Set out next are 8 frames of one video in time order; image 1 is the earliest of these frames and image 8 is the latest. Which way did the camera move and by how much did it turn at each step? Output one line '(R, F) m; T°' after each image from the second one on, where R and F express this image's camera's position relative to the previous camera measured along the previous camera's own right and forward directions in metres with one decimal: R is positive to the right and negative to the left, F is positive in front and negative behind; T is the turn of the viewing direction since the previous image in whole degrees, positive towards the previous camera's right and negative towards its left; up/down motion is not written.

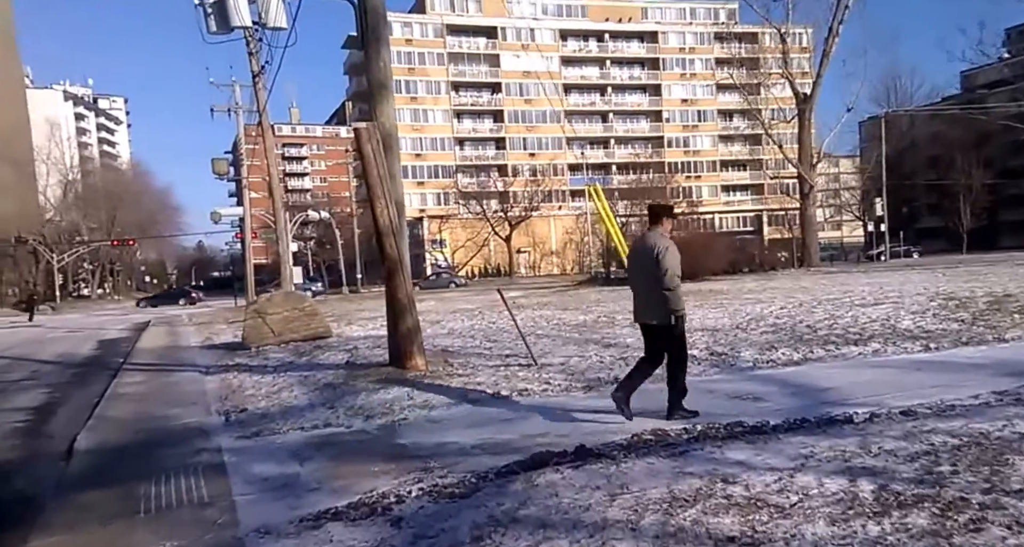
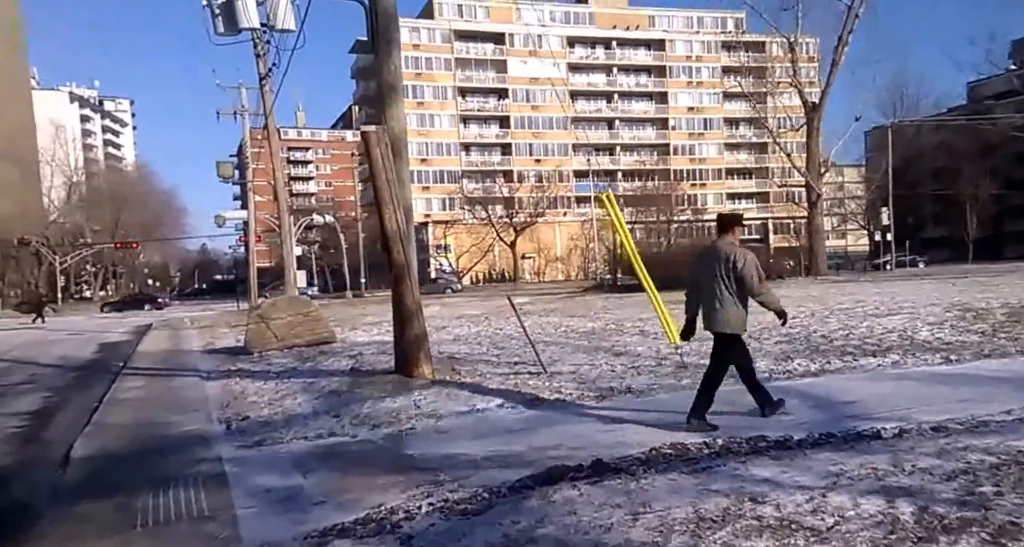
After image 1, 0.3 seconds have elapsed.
(-0.1, +0.2) m; 0°
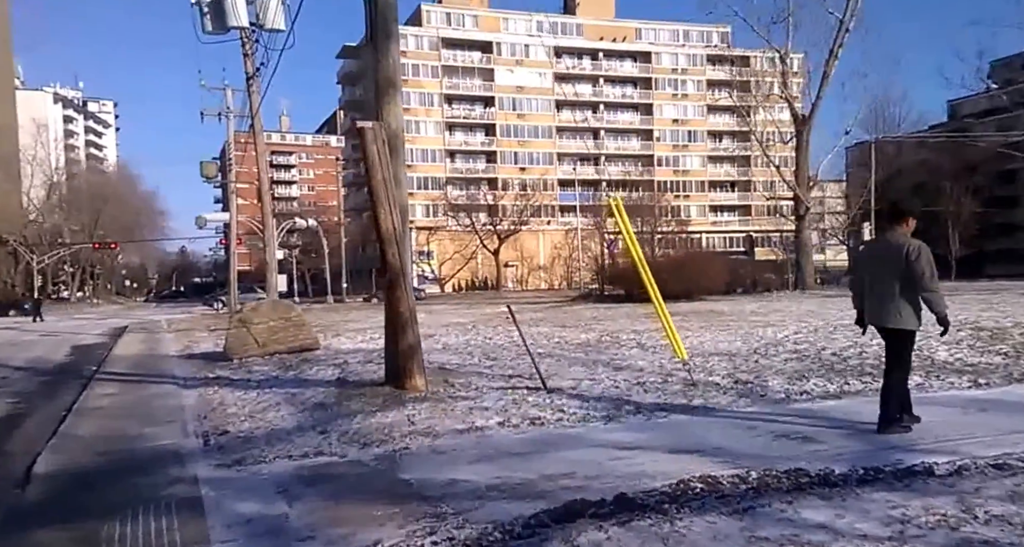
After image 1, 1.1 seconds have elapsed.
(-0.3, +0.7) m; +1°
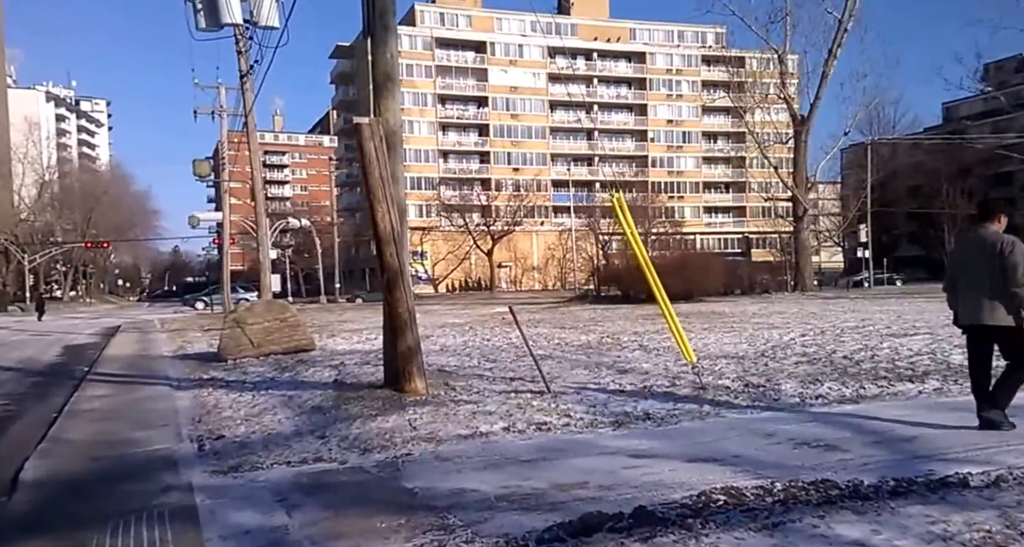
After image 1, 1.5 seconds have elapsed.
(-0.1, +0.3) m; 0°
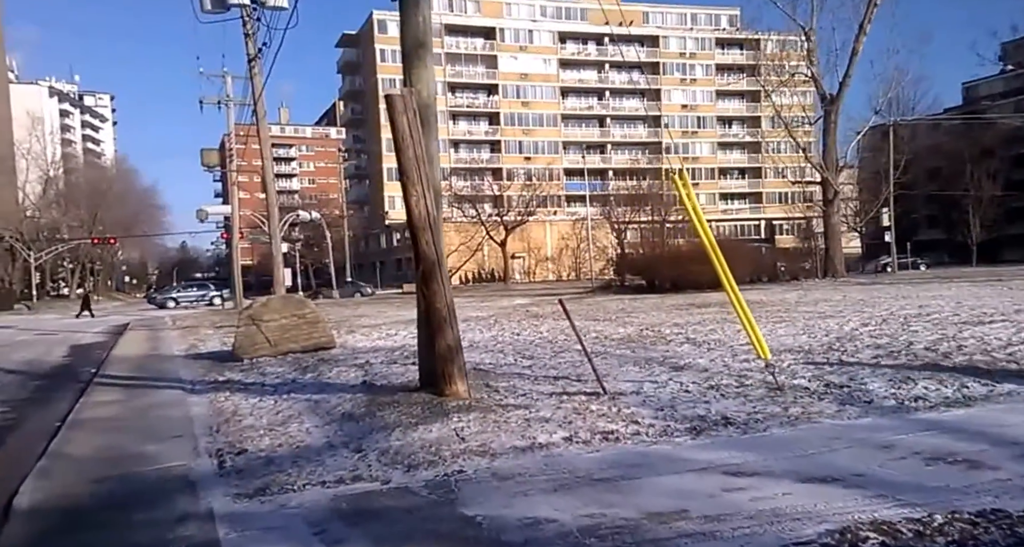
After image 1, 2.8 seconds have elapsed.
(-0.5, +1.1) m; -1°
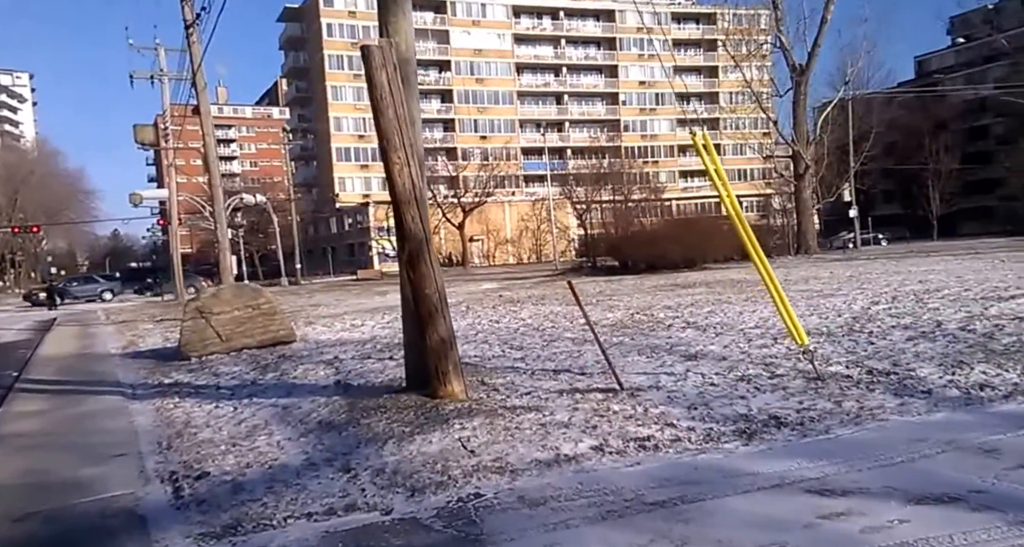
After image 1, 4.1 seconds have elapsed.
(-0.5, +1.2) m; +3°
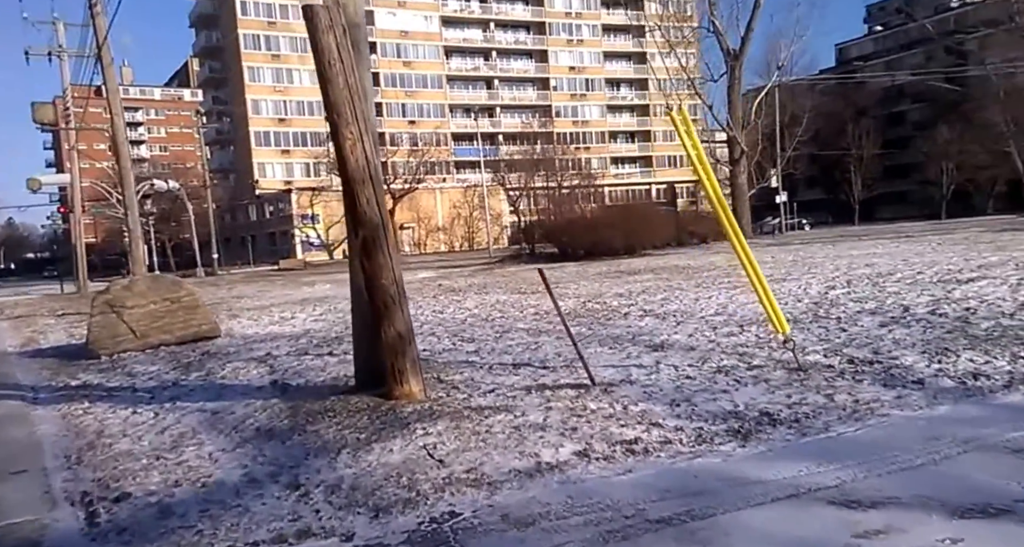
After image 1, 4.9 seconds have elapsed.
(-0.3, +0.7) m; +5°
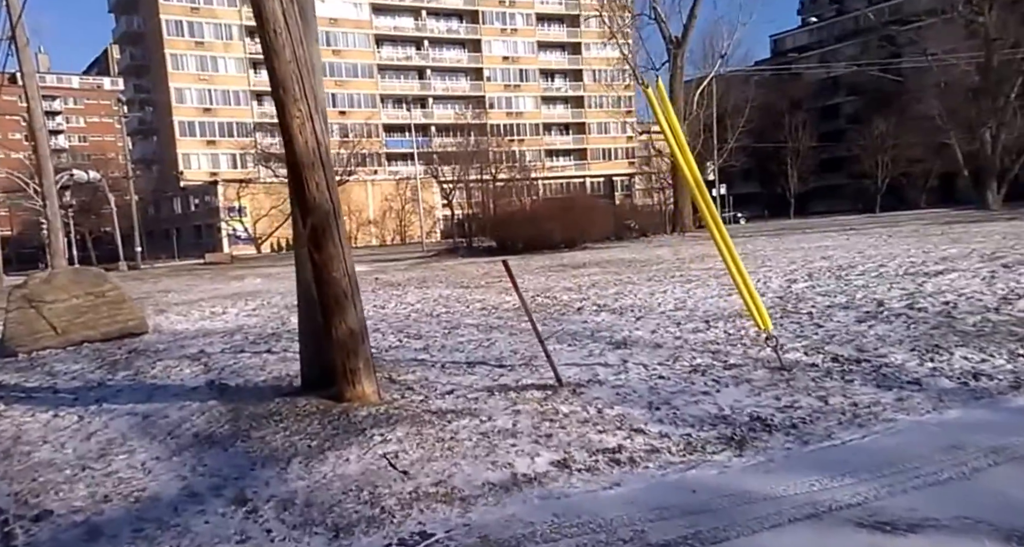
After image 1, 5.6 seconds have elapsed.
(-0.2, +0.7) m; +5°
